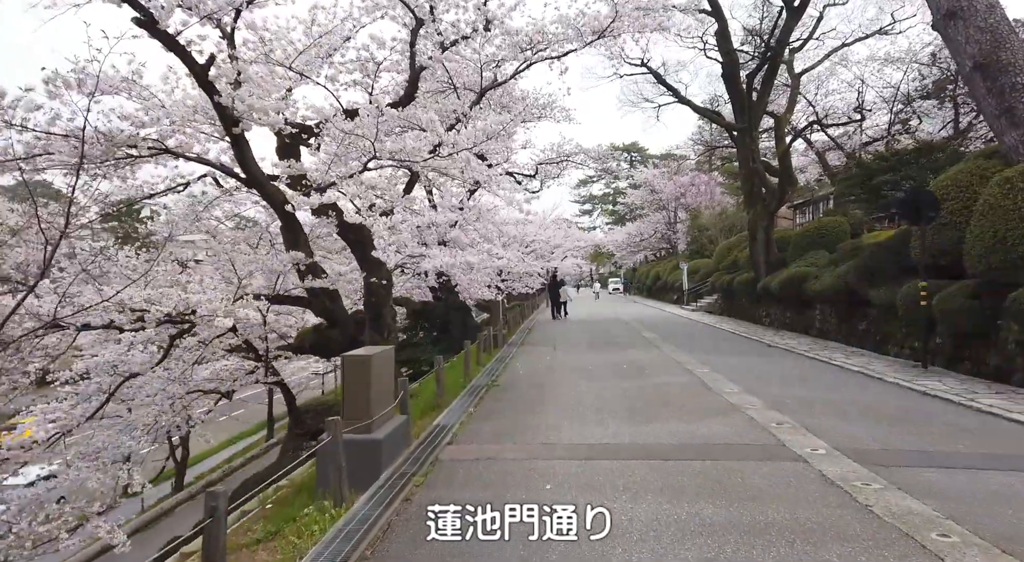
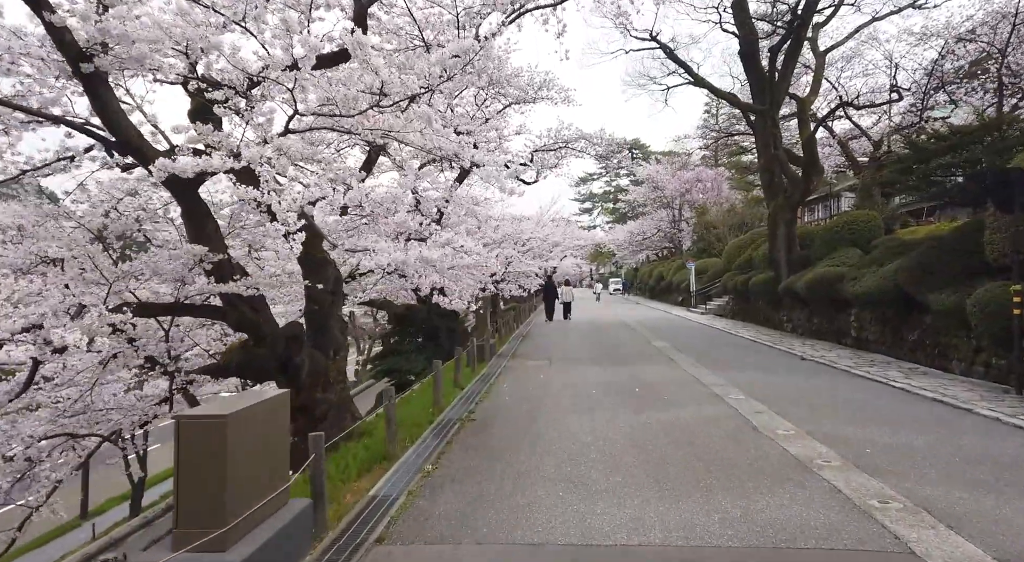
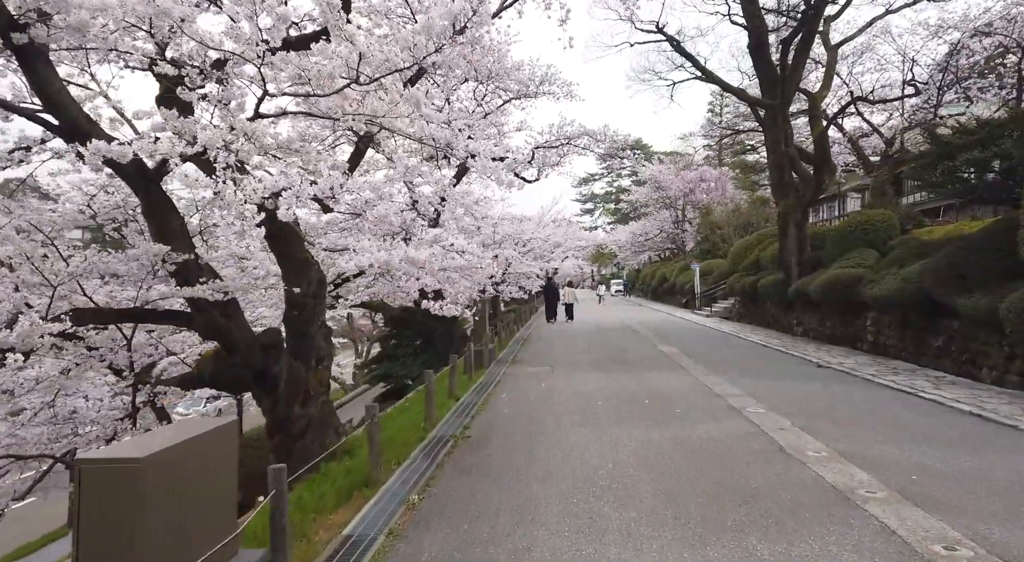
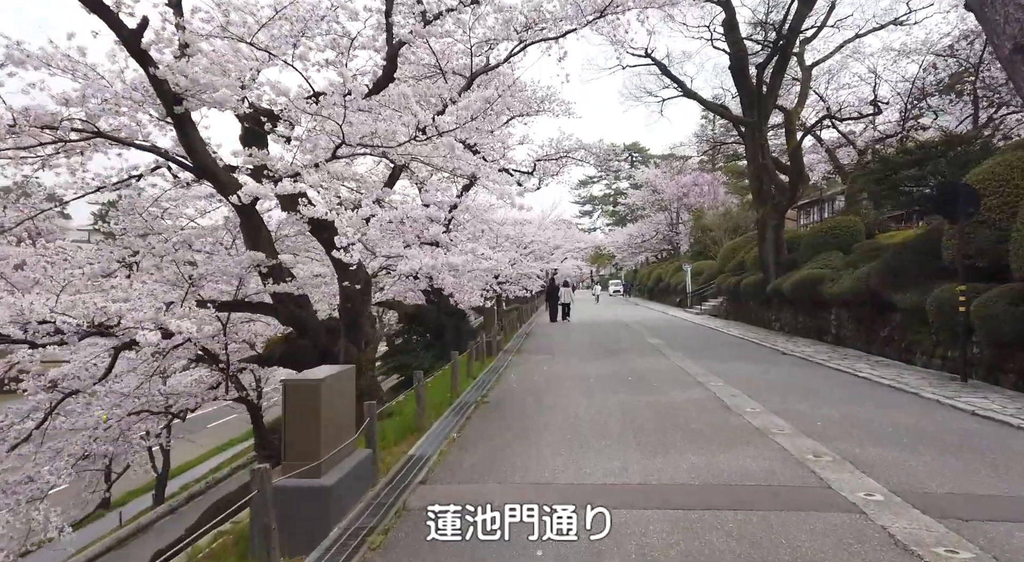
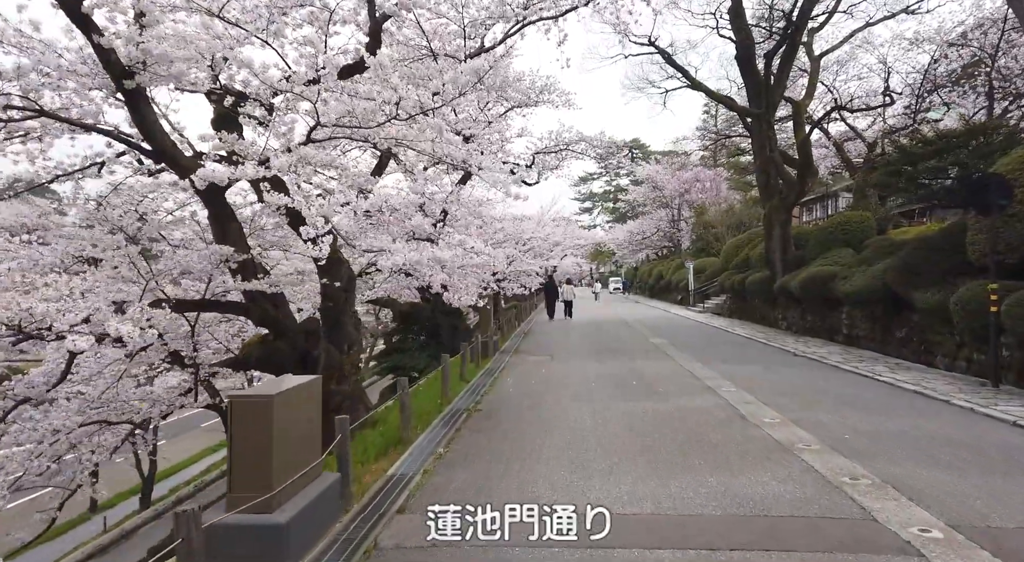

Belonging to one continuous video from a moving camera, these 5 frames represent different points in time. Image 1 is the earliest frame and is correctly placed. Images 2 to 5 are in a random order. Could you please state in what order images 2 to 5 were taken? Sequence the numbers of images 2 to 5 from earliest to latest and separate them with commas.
4, 5, 2, 3
